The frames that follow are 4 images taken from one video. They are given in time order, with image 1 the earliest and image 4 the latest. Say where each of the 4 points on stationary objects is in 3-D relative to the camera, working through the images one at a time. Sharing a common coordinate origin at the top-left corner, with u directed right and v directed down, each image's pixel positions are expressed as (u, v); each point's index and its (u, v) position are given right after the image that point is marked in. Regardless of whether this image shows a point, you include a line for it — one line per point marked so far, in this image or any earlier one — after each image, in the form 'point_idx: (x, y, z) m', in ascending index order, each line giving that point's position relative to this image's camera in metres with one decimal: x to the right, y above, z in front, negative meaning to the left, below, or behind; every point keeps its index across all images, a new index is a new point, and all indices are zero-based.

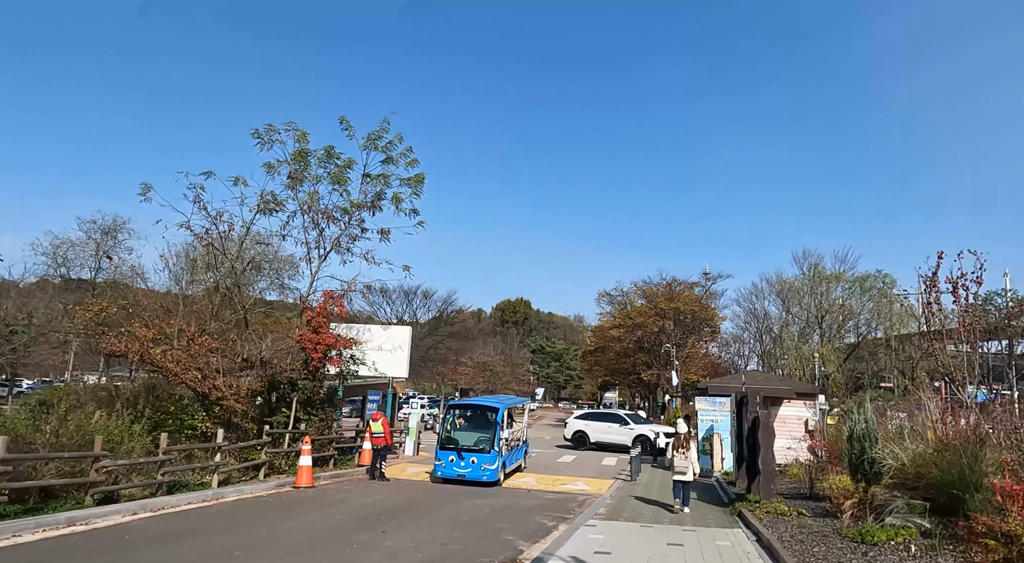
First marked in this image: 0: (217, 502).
0: (-5.4, -4.0, +11.8) m
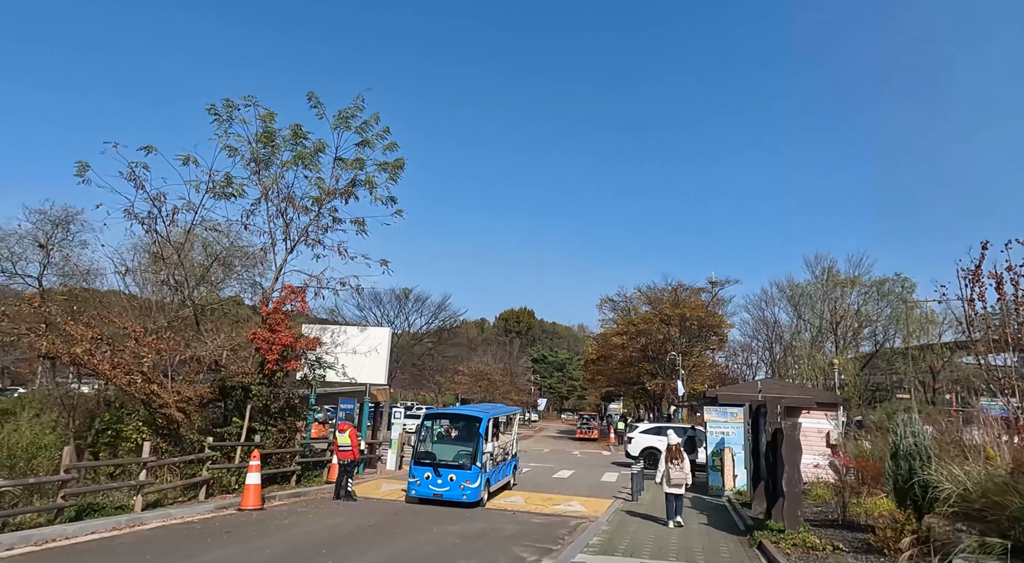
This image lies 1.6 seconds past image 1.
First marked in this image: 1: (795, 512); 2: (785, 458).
0: (-5.8, -3.8, +9.8) m
1: (+4.6, -3.7, +10.5) m
2: (+4.5, -2.9, +10.6) m
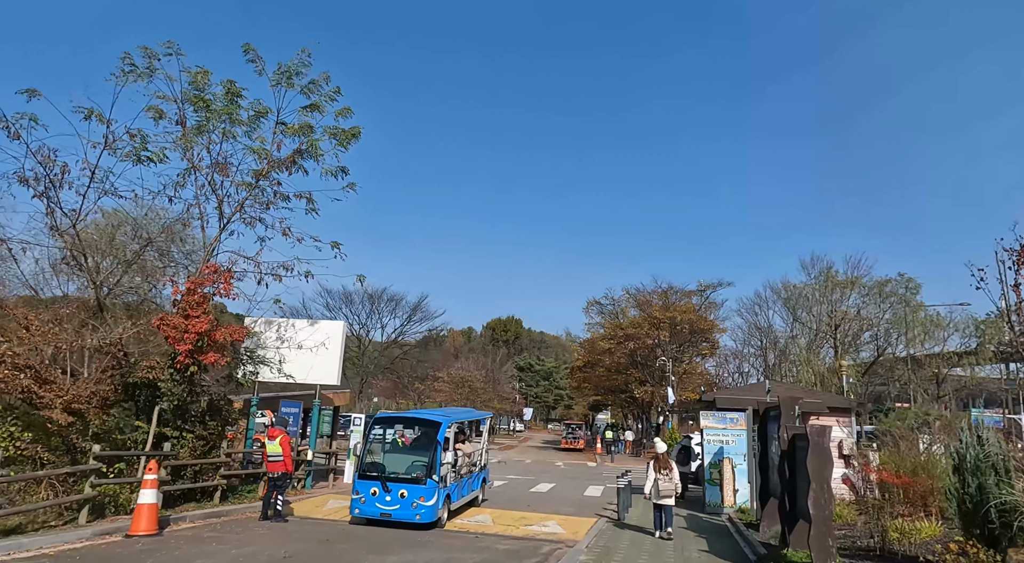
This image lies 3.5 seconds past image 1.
0: (-6.4, -3.3, +7.4) m
1: (+3.9, -3.3, +8.2) m
2: (+3.9, -2.5, +8.4) m
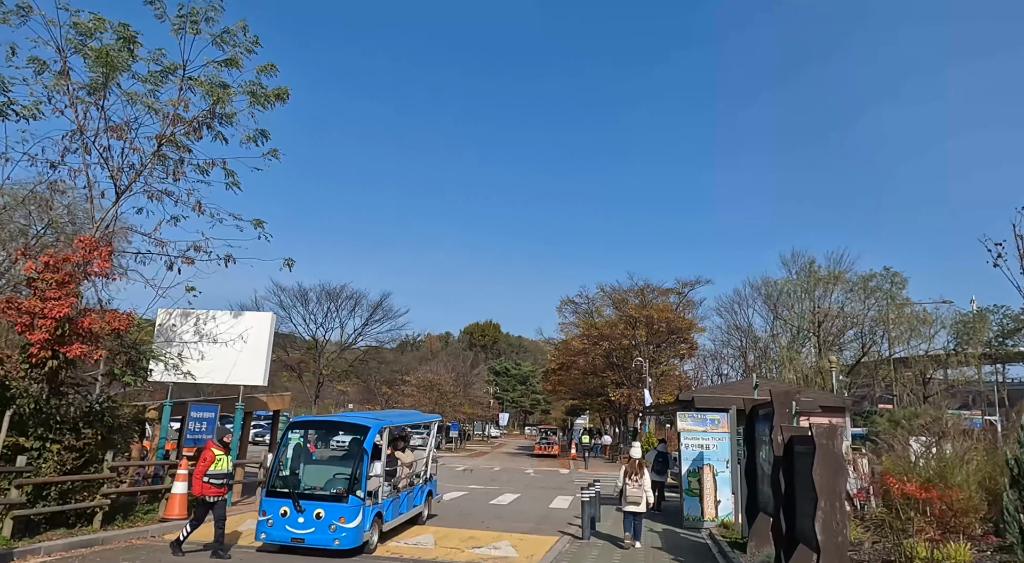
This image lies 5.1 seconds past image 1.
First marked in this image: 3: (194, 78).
0: (-7.2, -2.8, +5.1) m
1: (+3.1, -2.9, +6.3) m
2: (+3.0, -2.0, +6.4) m
3: (-6.3, +4.0, +12.9) m
